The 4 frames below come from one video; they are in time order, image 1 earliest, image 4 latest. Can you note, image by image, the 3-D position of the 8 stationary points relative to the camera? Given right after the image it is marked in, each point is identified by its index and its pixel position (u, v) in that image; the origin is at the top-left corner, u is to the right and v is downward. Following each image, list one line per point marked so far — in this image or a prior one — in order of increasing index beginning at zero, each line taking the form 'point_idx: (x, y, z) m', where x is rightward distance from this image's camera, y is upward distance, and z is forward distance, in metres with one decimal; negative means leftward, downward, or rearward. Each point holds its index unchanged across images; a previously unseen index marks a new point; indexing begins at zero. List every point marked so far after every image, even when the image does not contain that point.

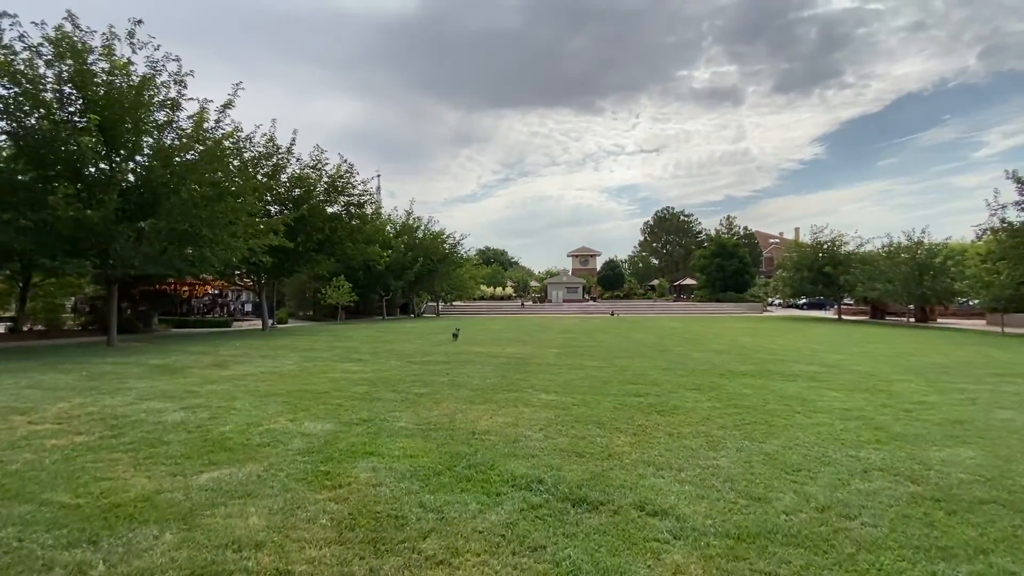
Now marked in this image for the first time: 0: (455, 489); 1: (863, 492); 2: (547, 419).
0: (-0.5, -1.6, +4.0) m
1: (+2.9, -1.7, +4.2) m
2: (+0.4, -1.6, +6.3) m
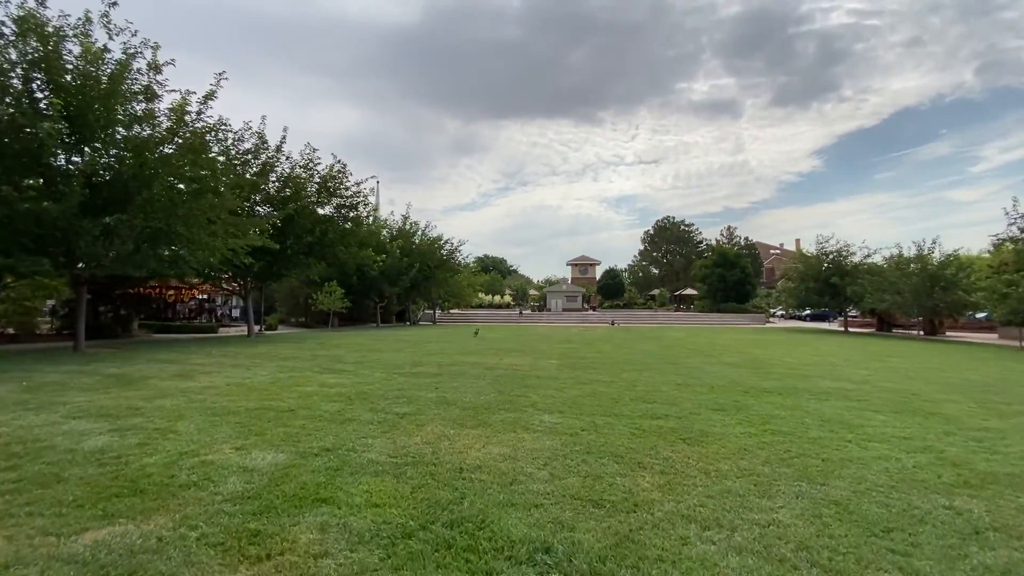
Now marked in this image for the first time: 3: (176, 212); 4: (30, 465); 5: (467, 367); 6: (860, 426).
0: (-0.5, -1.5, +2.9) m
1: (+2.9, -1.7, +3.0) m
2: (+0.4, -1.6, +5.2) m
3: (-9.7, +2.2, +14.8) m
4: (-4.3, -1.6, +4.6) m
5: (-1.1, -1.9, +12.1) m
6: (+4.7, -1.9, +7.0) m
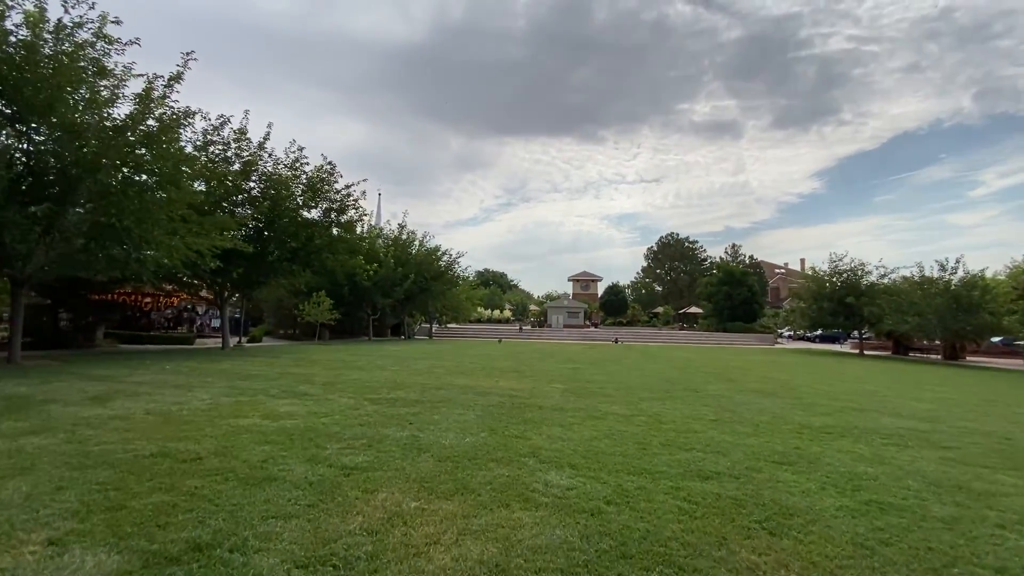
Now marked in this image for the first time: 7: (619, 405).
0: (-0.5, -1.5, +0.9) m
1: (+2.8, -1.7, +1.1) m
2: (+0.4, -1.6, +3.2) m
3: (-9.7, +2.1, +13.0) m
4: (-4.3, -1.5, +2.6) m
5: (-1.1, -2.1, +10.2) m
6: (+4.7, -2.0, +5.0) m
7: (+2.0, -2.2, +9.4) m
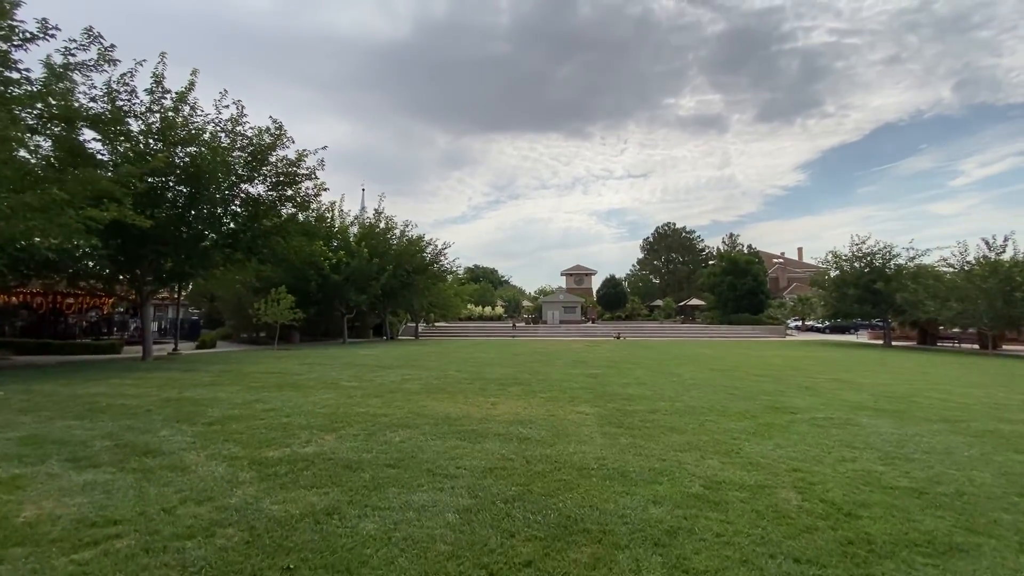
0: (-0.2, -1.1, -3.3) m
1: (+3.1, -1.3, -3.1) m
2: (+0.6, -1.3, -1.0) m
3: (-9.7, +2.3, +8.6) m
4: (-4.1, -1.2, -1.7) m
5: (-1.0, -1.7, +5.9) m
6: (+4.9, -1.6, +0.9) m
7: (+2.1, -1.7, +5.3) m
